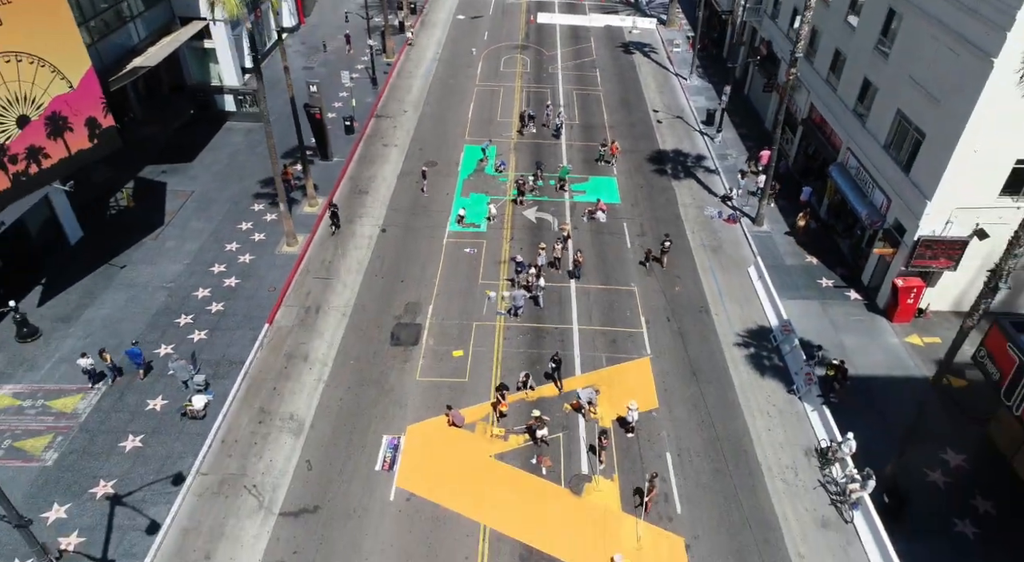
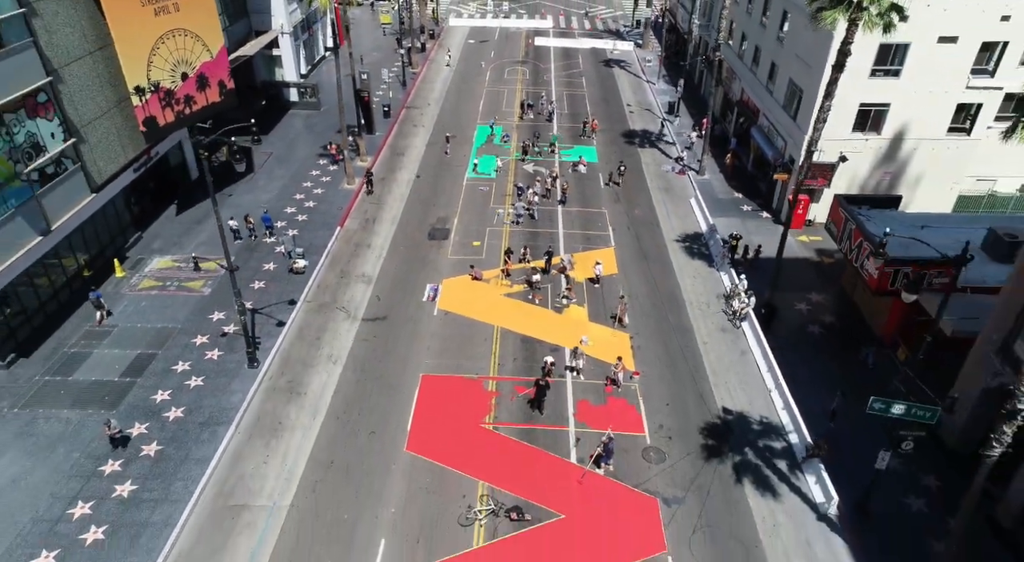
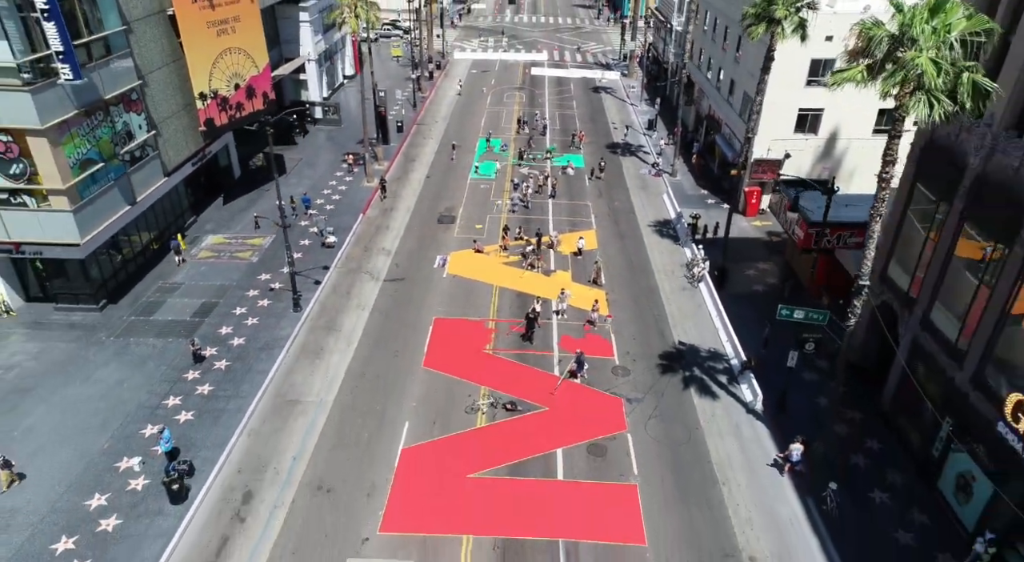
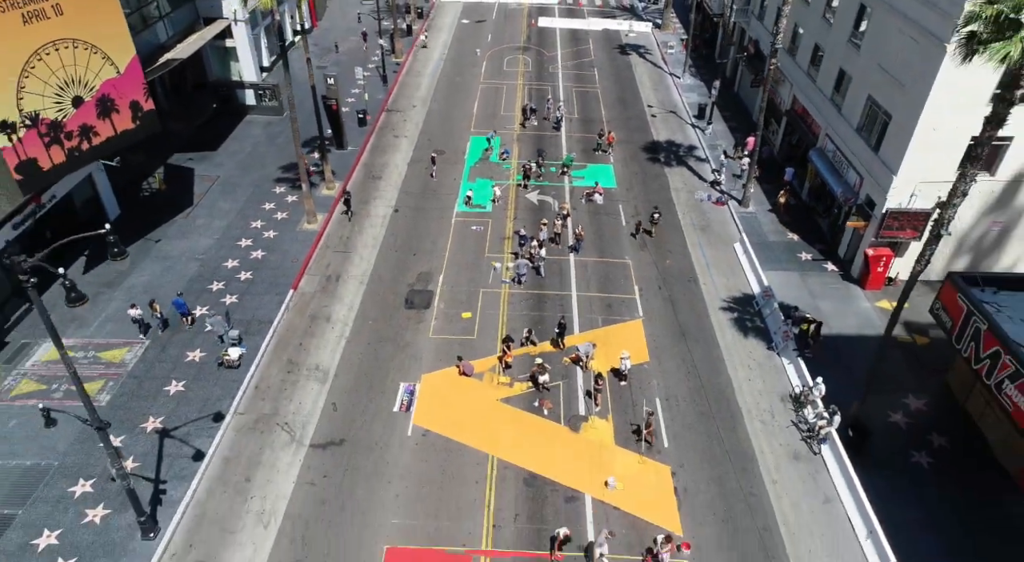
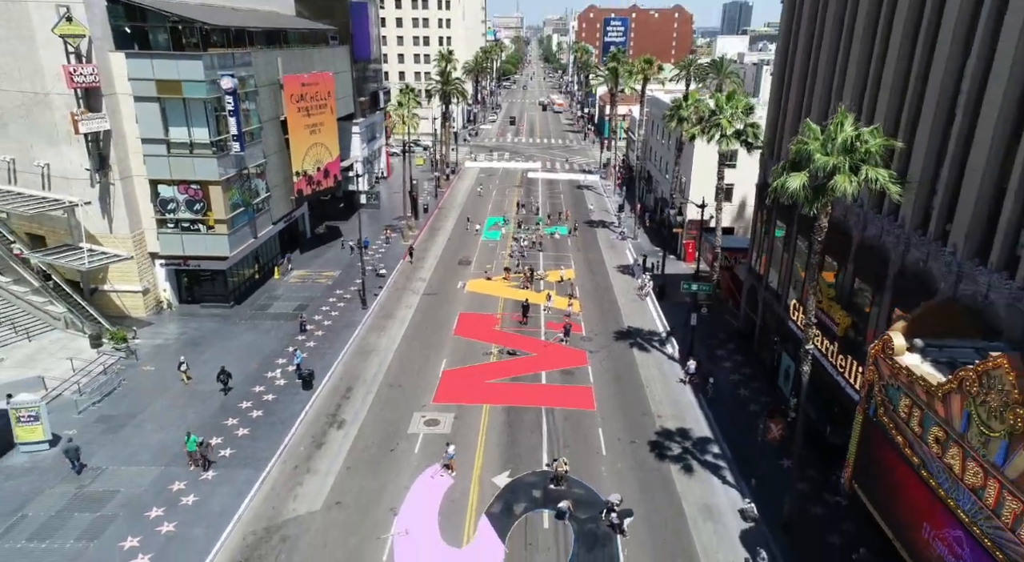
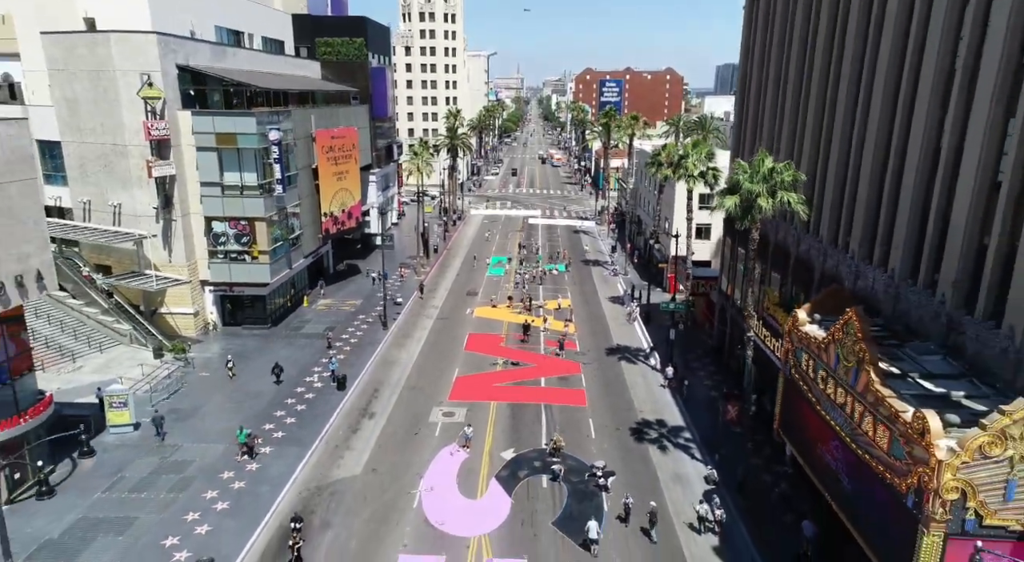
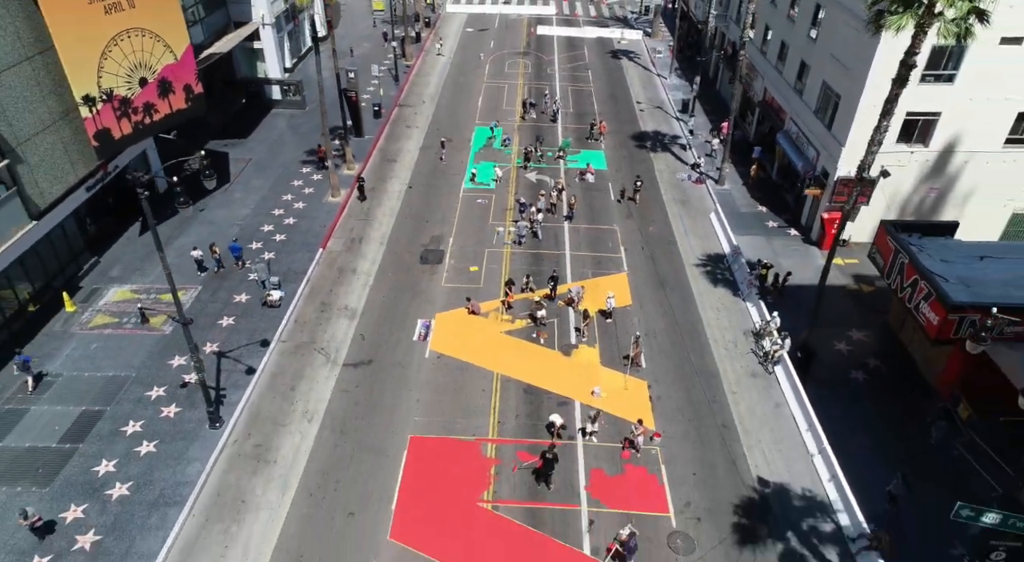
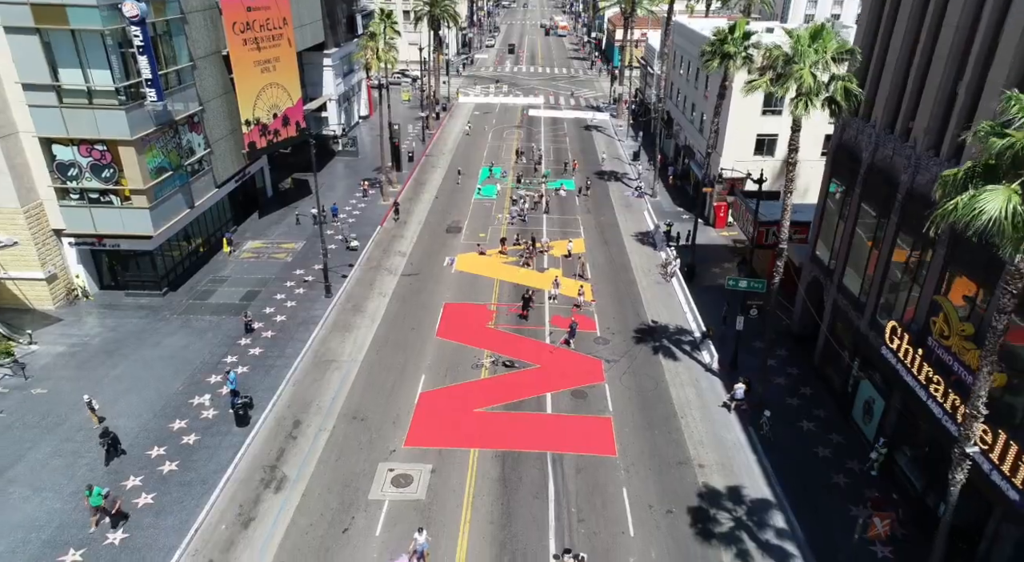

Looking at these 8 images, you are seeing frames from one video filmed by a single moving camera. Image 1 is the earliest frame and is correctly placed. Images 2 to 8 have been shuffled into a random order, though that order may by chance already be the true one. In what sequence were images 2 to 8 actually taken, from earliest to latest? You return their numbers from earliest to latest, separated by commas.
4, 7, 2, 3, 8, 5, 6
